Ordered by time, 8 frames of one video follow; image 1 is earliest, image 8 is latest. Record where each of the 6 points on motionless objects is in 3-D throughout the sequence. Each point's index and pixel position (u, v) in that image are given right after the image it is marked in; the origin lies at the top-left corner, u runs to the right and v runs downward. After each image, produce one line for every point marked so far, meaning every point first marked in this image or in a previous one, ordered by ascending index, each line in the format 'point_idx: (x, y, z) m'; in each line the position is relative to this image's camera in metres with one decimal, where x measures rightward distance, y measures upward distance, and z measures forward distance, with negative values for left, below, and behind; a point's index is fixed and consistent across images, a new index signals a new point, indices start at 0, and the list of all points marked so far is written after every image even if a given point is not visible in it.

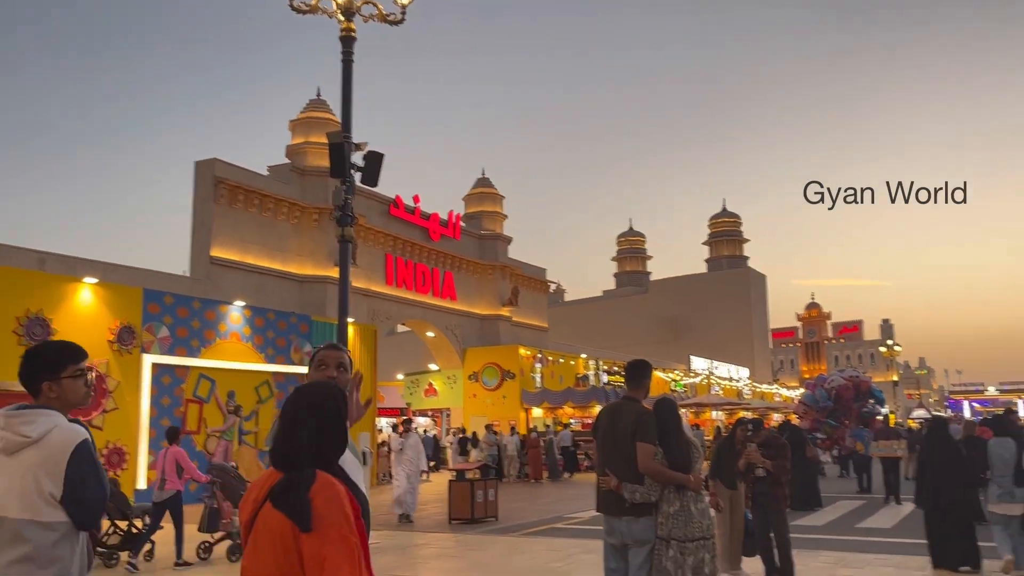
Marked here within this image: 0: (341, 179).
0: (-3.6, +2.3, +17.5) m
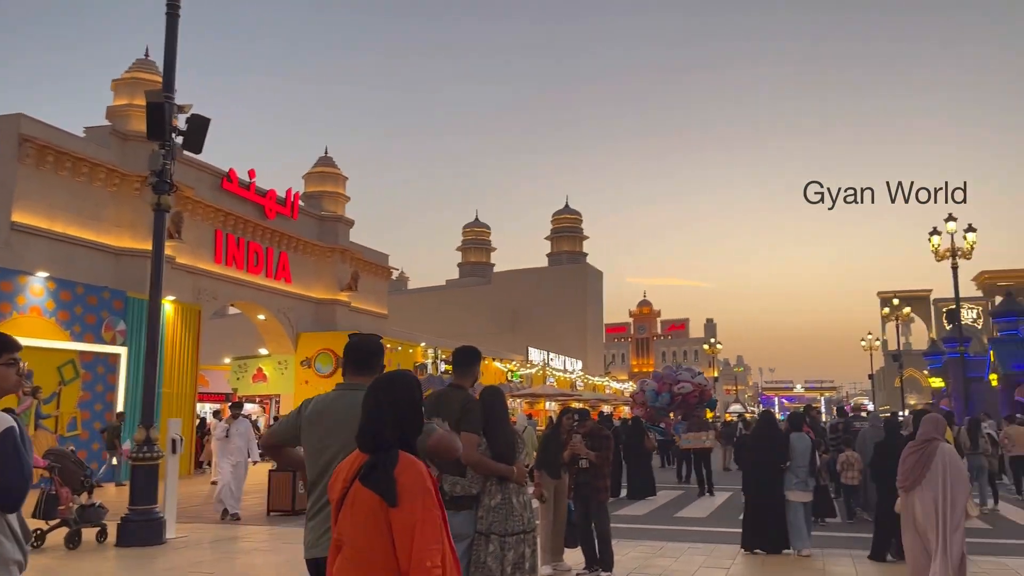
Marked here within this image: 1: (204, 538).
0: (-6.8, +2.8, +16.1) m
1: (-6.5, -5.3, +17.7) m
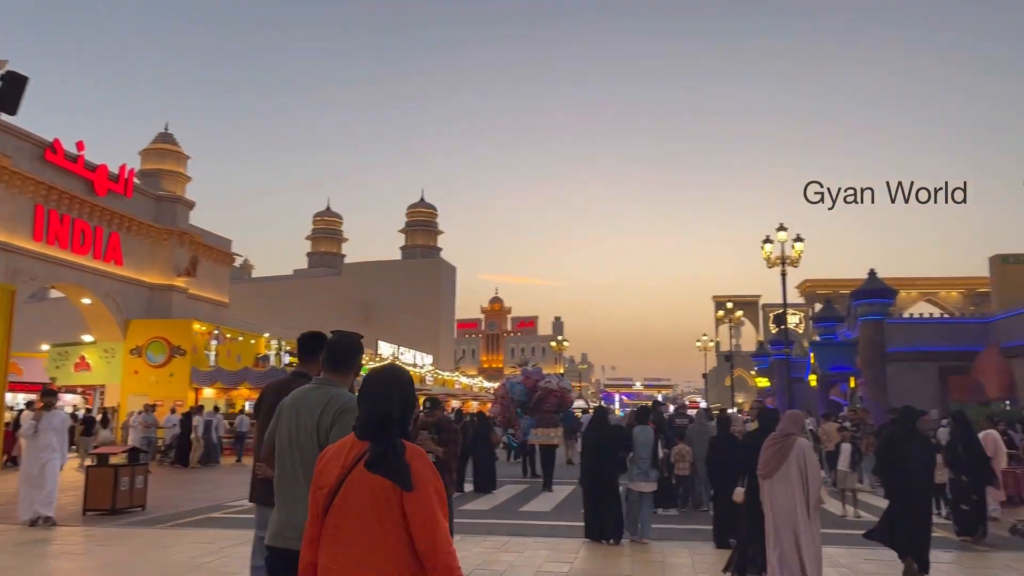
0: (-9.4, +3.2, +14.3) m
1: (-9.7, -4.9, +16.0) m
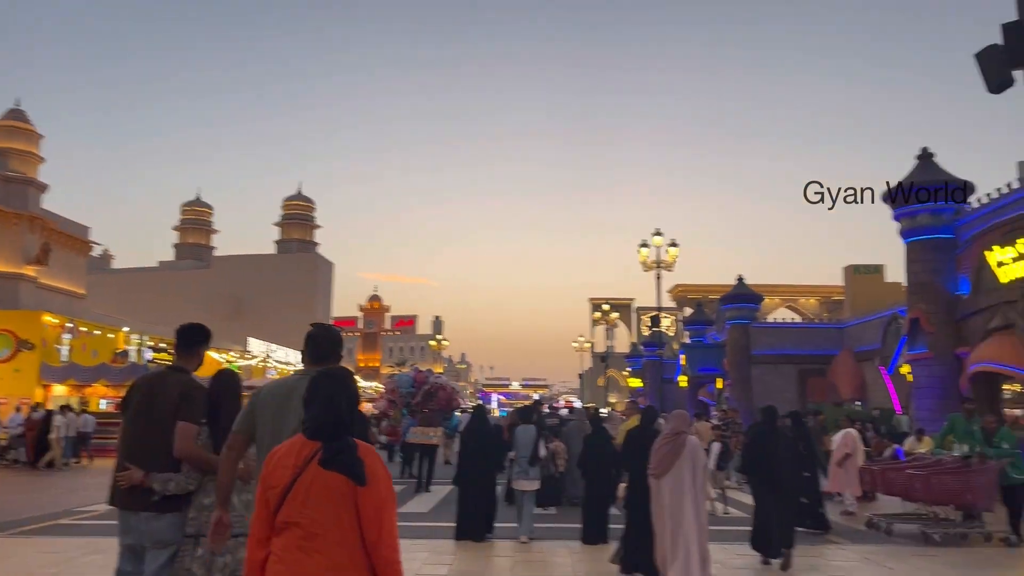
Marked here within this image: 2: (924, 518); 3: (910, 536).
0: (-11.2, +3.5, +12.6) m
1: (-11.9, -4.6, +14.1) m
2: (+6.1, -3.4, +12.4) m
3: (+5.8, -3.6, +12.1) m
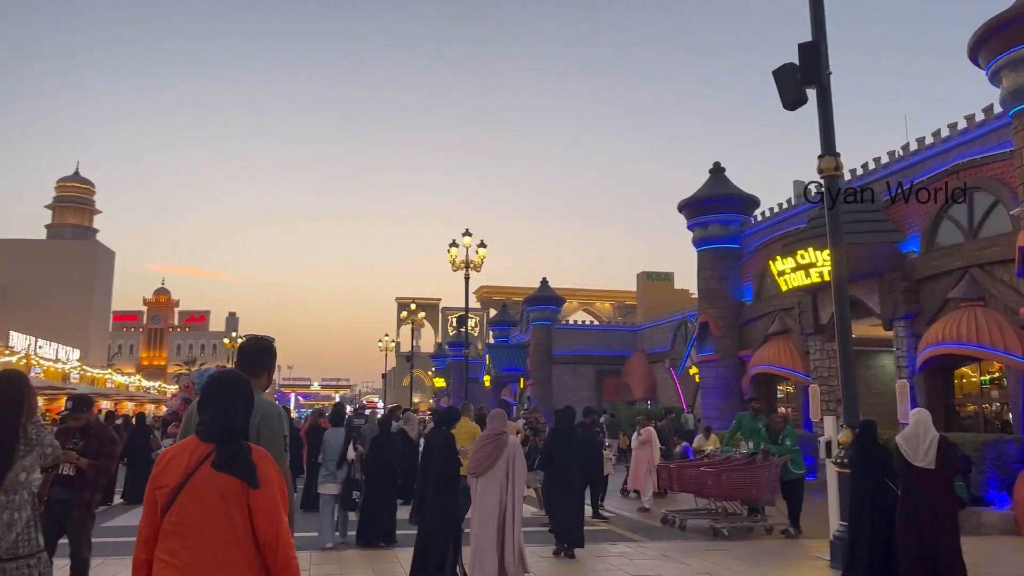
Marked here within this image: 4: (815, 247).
0: (-13.6, +3.9, +9.2) m
1: (-14.9, -4.1, +10.5) m
2: (+3.1, -3.5, +12.9) m
3: (+2.9, -3.7, +12.6) m
4: (+6.5, +0.9, +17.7) m
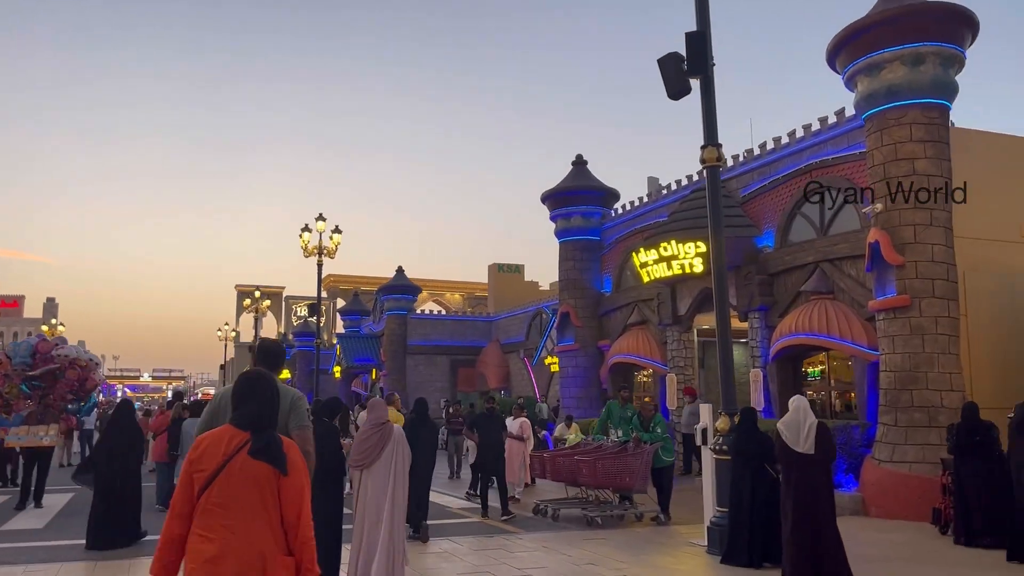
0: (-14.4, +4.4, +6.1) m
1: (-16.1, -3.7, +7.2) m
2: (+1.1, -3.3, +12.9) m
3: (+0.9, -3.5, +12.5) m
4: (+3.6, +1.1, +18.2) m
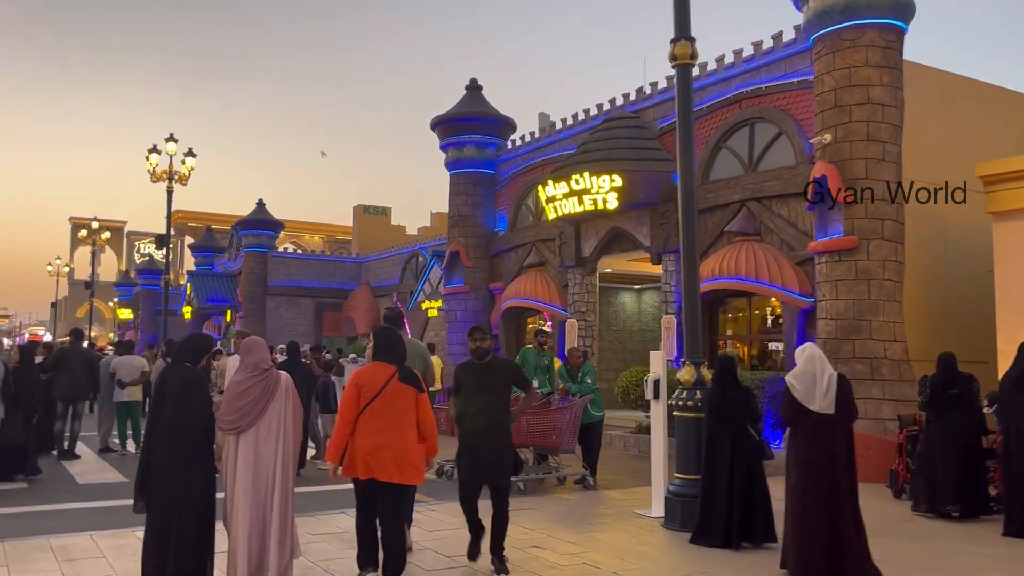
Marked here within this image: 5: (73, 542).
0: (-14.1, +5.3, +1.4) m
1: (-16.3, -2.6, +2.7) m
2: (-0.2, -2.3, +11.1) m
3: (-0.4, -2.5, +10.7) m
4: (+1.5, +2.3, +16.5) m
5: (-3.8, -2.2, +7.2) m
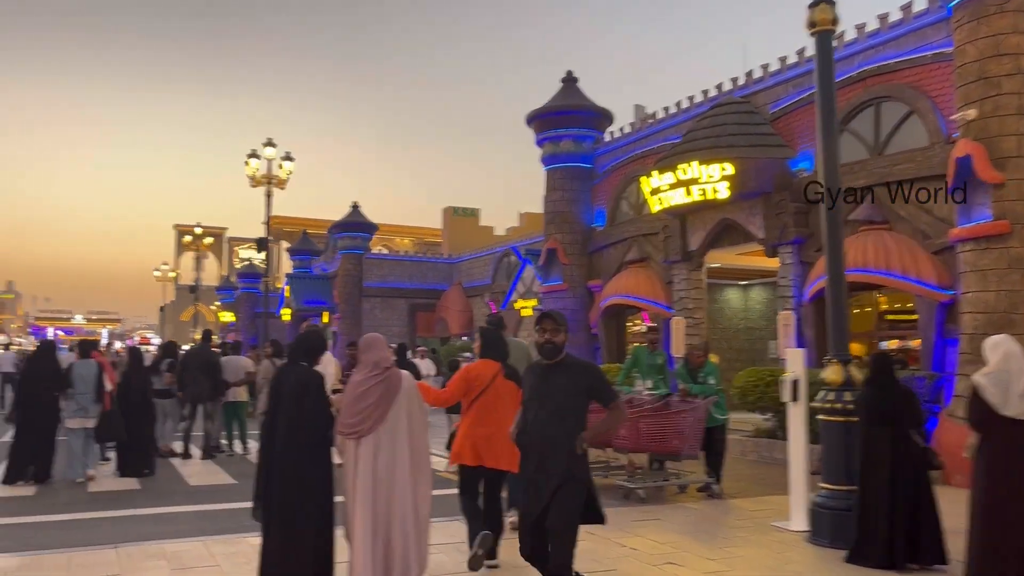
0: (-13.7, +5.2, +2.3) m
1: (-15.6, -2.7, +3.8) m
2: (+1.3, -2.3, +10.5) m
3: (+1.1, -2.5, +10.2) m
4: (+3.5, +2.4, +15.7) m
5: (-2.7, -2.2, +7.0) m
